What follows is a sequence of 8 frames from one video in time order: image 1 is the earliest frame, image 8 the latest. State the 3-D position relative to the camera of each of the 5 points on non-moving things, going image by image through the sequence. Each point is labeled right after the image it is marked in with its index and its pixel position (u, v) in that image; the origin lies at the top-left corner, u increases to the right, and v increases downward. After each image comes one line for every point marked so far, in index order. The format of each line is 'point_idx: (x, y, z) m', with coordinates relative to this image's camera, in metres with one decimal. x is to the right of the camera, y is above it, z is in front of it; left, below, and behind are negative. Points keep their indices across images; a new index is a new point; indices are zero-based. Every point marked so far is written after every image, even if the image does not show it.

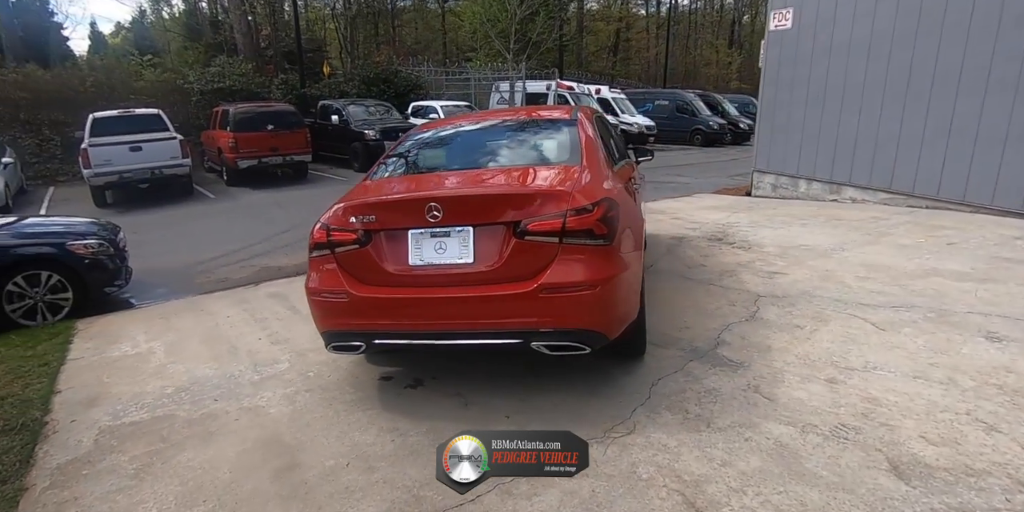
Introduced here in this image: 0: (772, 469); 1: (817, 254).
0: (+1.1, -0.9, +2.4) m
1: (+2.9, 0.0, +5.4) m
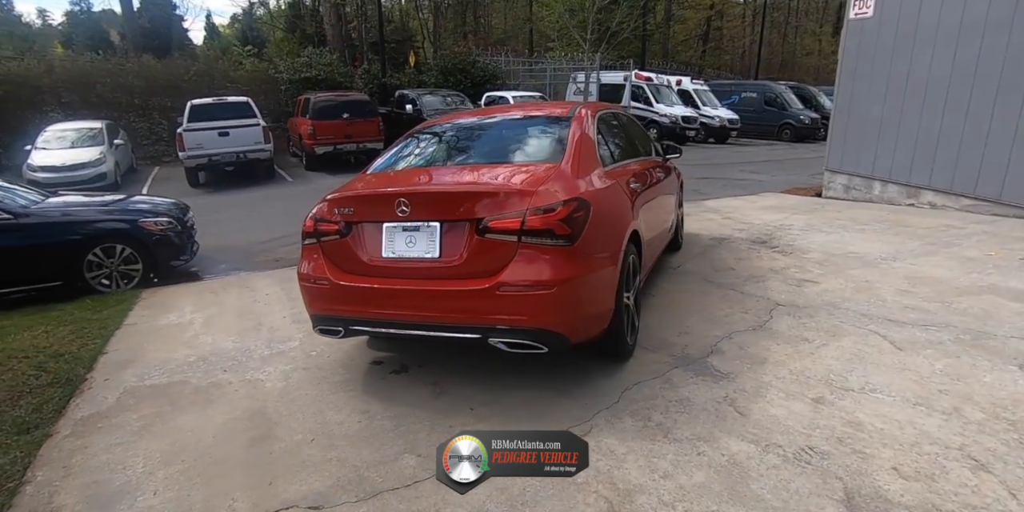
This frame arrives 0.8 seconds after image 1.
0: (+0.8, -0.9, +2.2) m
1: (+3.1, -0.1, +5.0) m
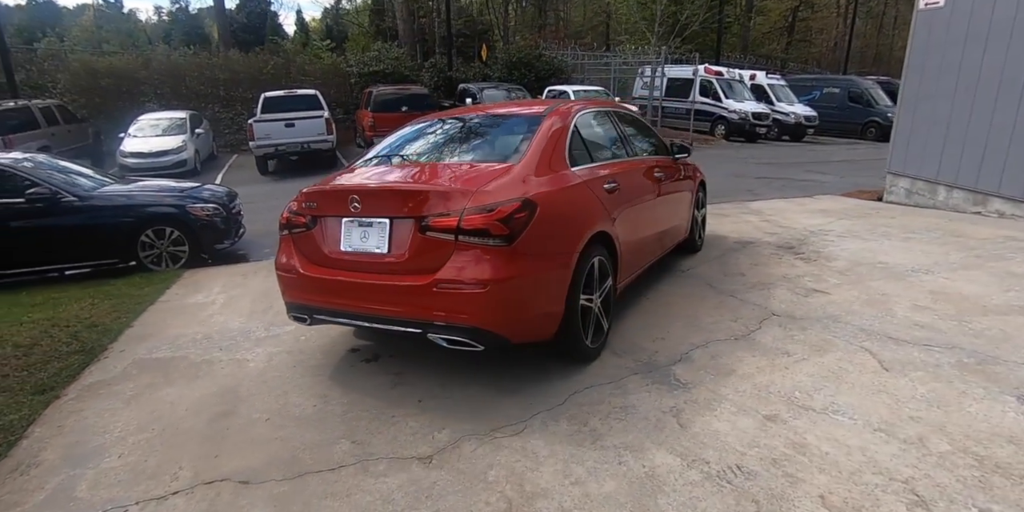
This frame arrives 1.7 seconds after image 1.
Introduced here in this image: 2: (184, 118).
0: (+0.4, -0.9, +2.2) m
1: (+3.1, -0.2, +4.7) m
2: (-9.8, +4.1, +17.0) m
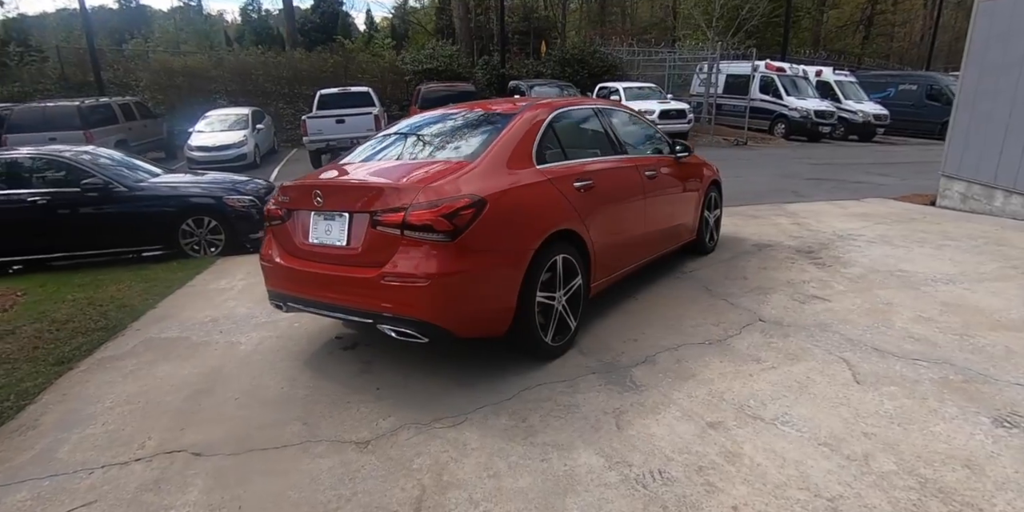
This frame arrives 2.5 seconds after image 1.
0: (+0.1, -0.9, +2.2) m
1: (+3.0, -0.2, +4.4) m
2: (-8.4, +4.5, +18.0) m
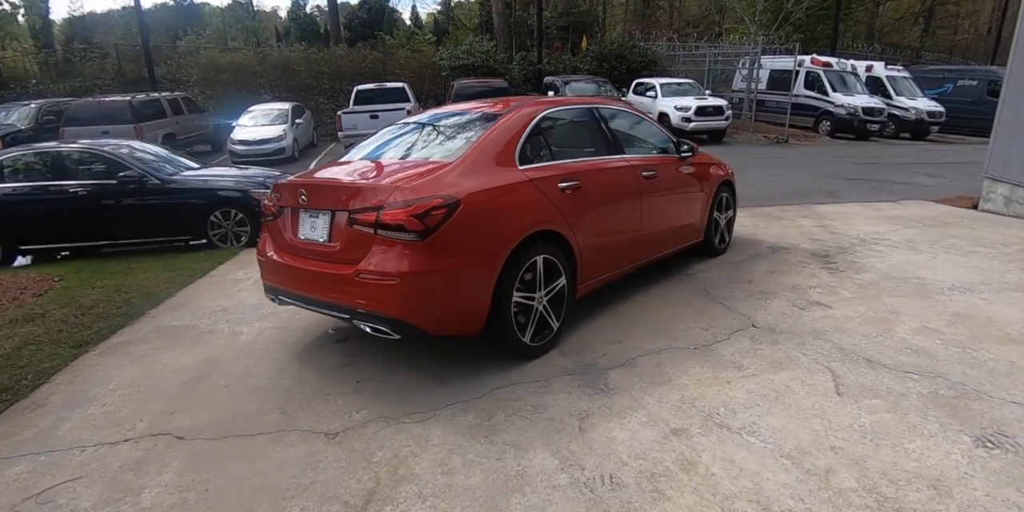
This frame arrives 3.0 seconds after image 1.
0: (-0.1, -0.9, +2.2) m
1: (+3.0, -0.3, +4.2) m
2: (-7.3, +4.8, +18.5) m
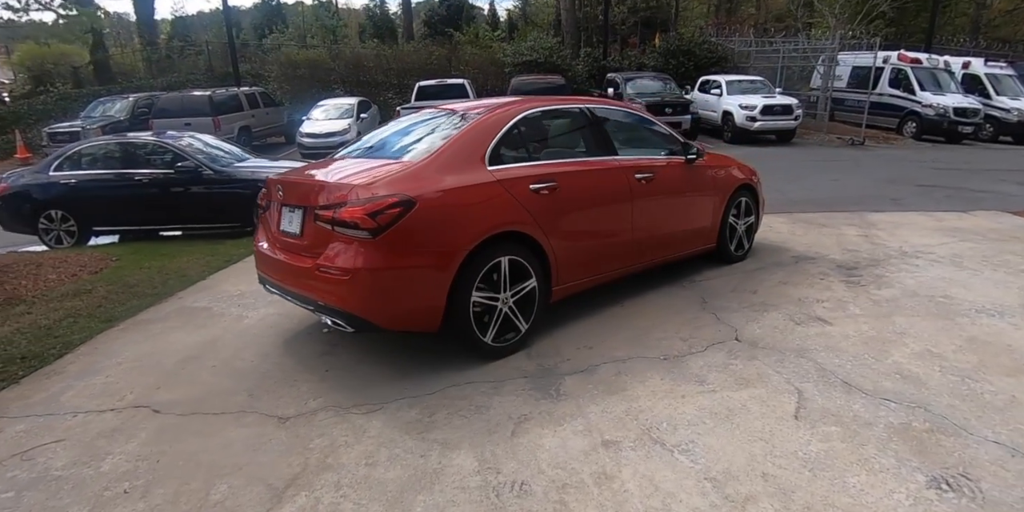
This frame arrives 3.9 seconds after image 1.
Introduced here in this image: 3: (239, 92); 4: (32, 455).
0: (-0.5, -0.9, +2.3) m
1: (+2.8, -0.4, +3.8) m
2: (-5.4, +5.2, +19.3) m
3: (-8.8, +5.3, +18.4) m
4: (-2.3, -1.0, +2.7) m
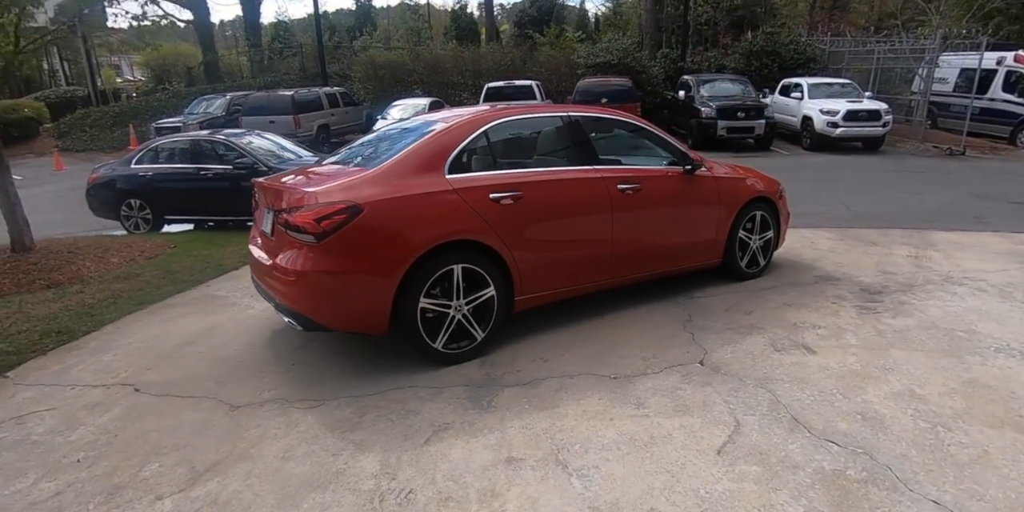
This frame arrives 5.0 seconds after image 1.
0: (-0.9, -0.9, +2.4) m
1: (+2.6, -0.6, +3.4) m
2: (-3.1, +5.3, +19.9) m
3: (-6.6, +5.6, +19.5) m
4: (-2.7, -0.9, +3.1) m
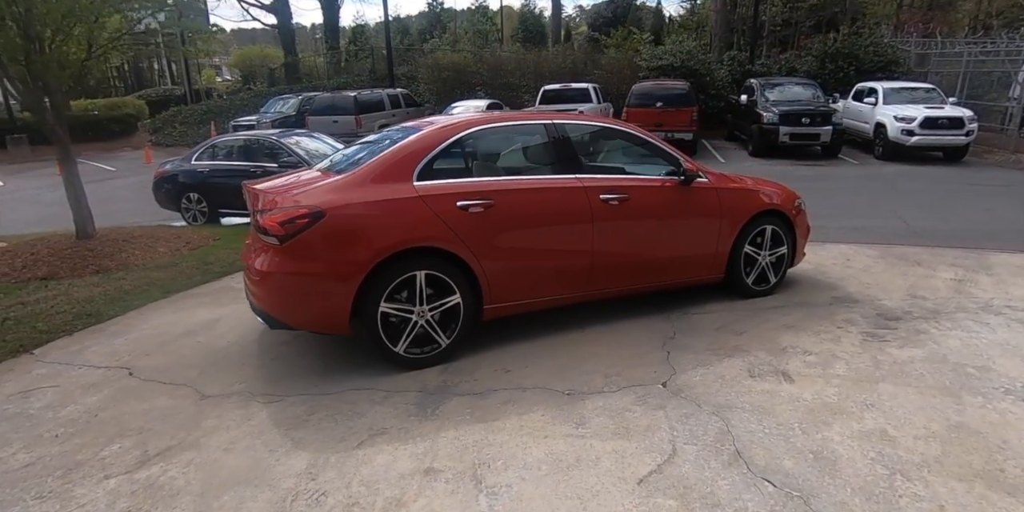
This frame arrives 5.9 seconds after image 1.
0: (-1.3, -1.0, +2.5) m
1: (+2.4, -0.7, +3.1) m
2: (-1.1, +5.3, +20.1) m
3: (-4.6, +5.8, +20.1) m
4: (-2.9, -0.8, +3.4) m
